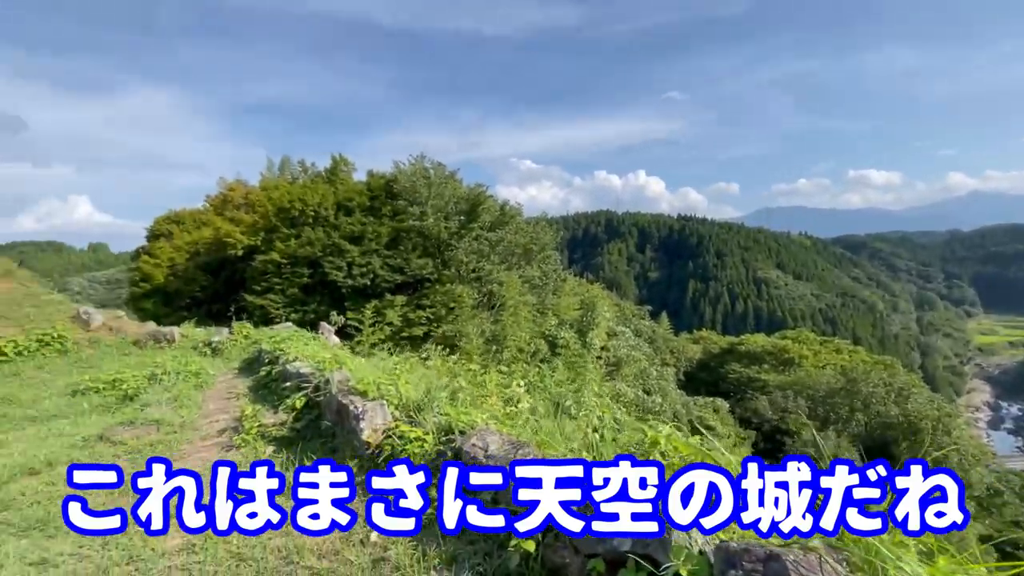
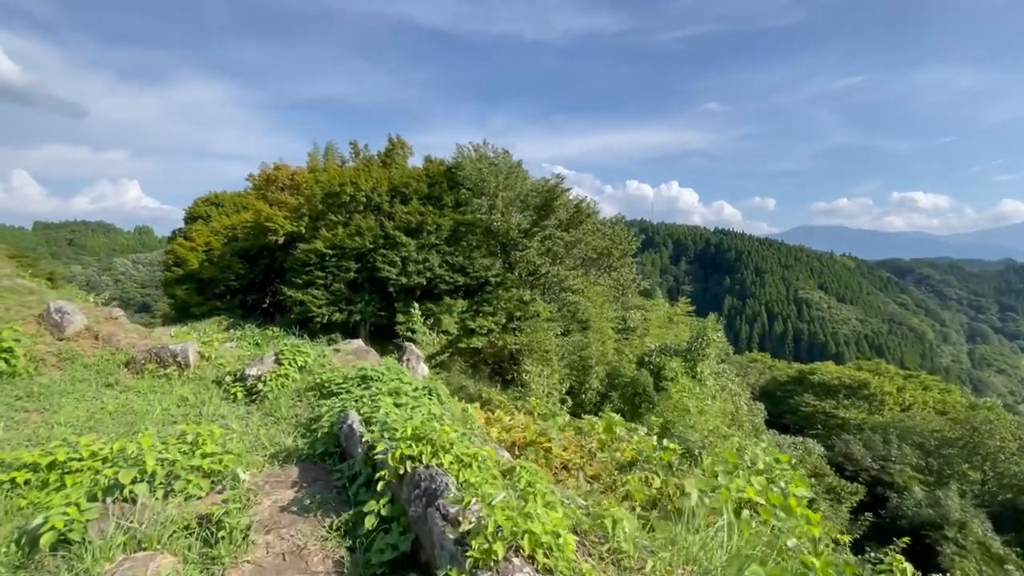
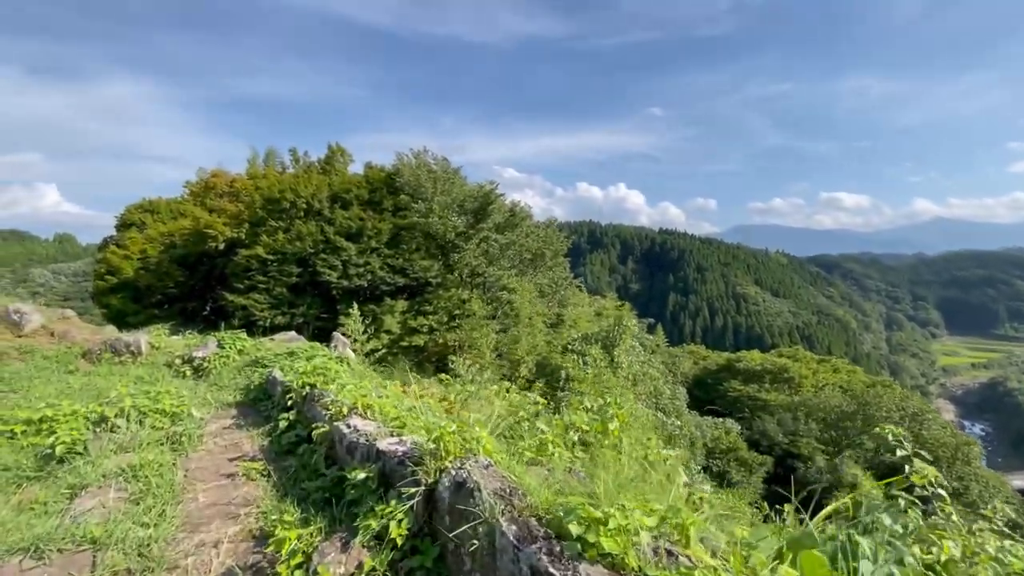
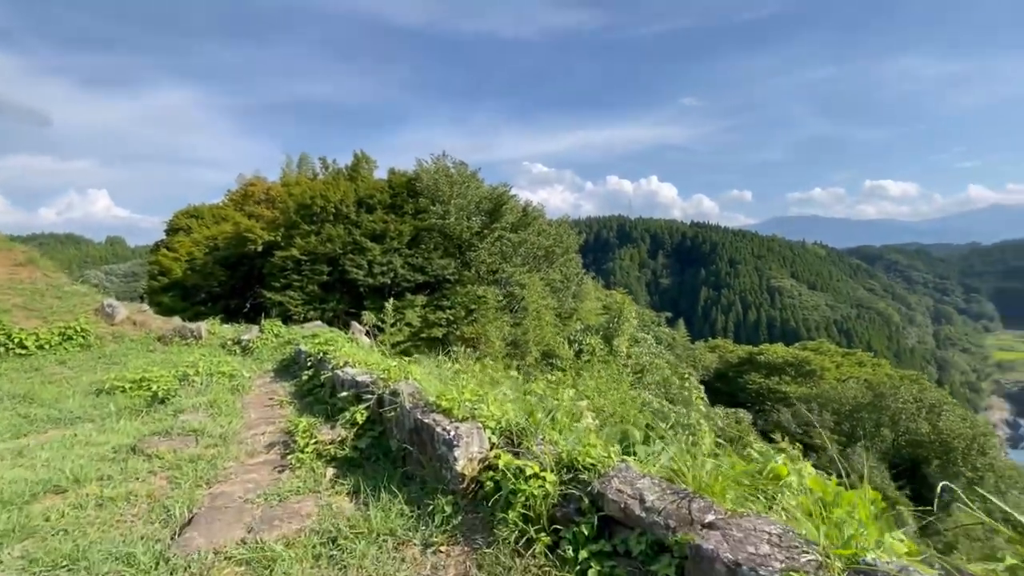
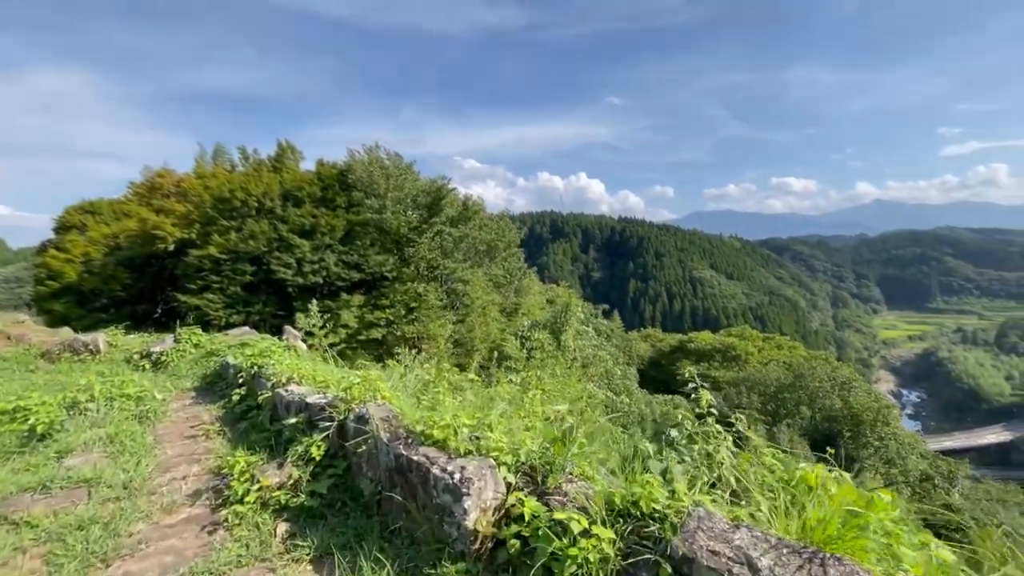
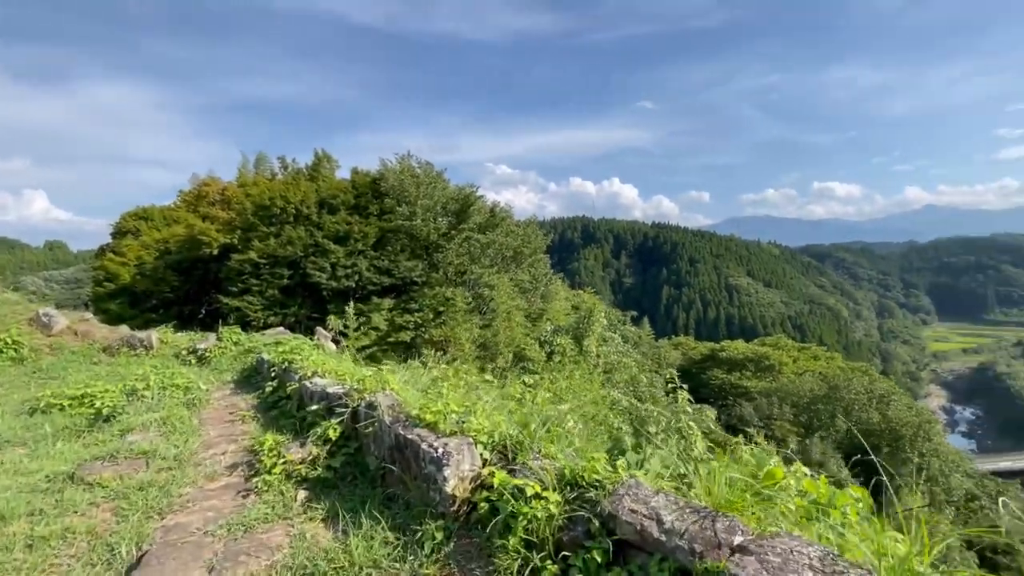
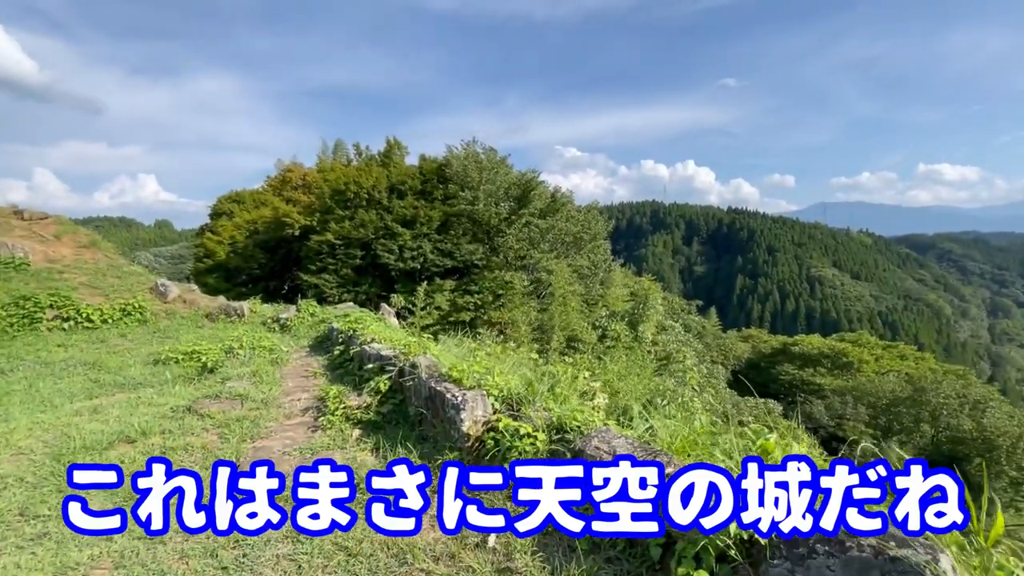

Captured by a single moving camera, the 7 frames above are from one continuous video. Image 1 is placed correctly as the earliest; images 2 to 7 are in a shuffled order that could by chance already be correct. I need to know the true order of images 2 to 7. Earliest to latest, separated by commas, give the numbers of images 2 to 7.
7, 4, 6, 5, 3, 2
